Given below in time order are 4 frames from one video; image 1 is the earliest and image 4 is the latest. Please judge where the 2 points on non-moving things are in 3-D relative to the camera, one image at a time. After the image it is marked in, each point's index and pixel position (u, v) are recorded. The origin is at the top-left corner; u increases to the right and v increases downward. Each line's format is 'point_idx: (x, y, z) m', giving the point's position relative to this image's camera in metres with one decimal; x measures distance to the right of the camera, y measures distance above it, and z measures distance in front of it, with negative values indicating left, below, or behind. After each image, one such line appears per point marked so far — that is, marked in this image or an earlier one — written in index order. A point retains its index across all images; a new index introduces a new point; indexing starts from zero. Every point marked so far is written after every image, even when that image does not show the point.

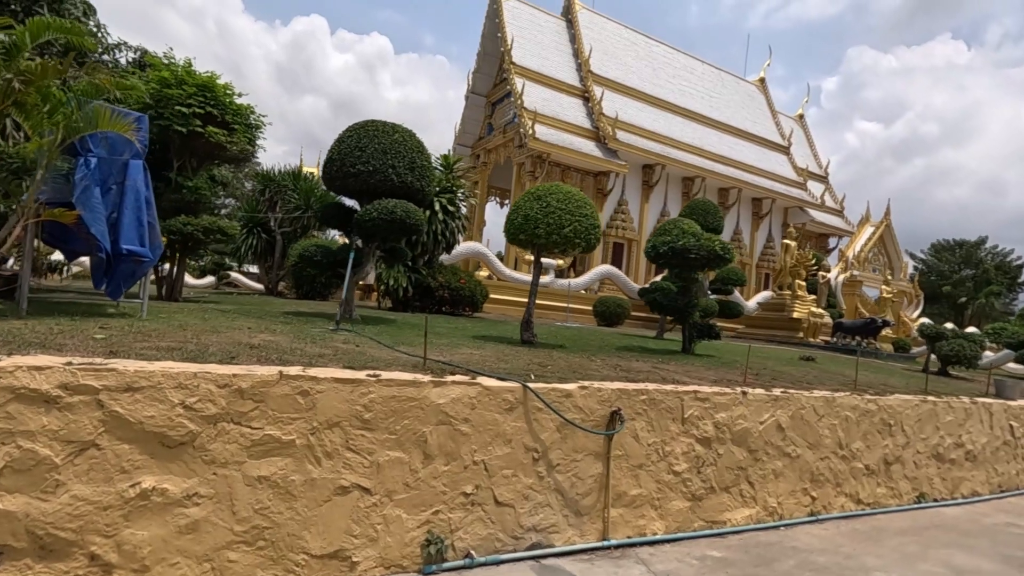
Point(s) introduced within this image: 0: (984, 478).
0: (+5.7, -2.3, +6.5) m
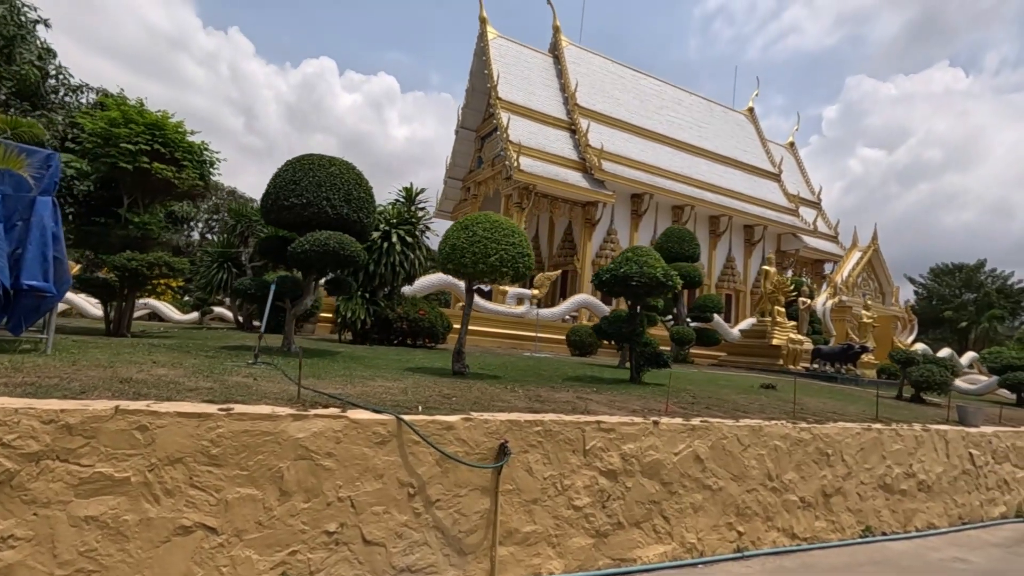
0: (+5.0, -2.6, +6.2) m
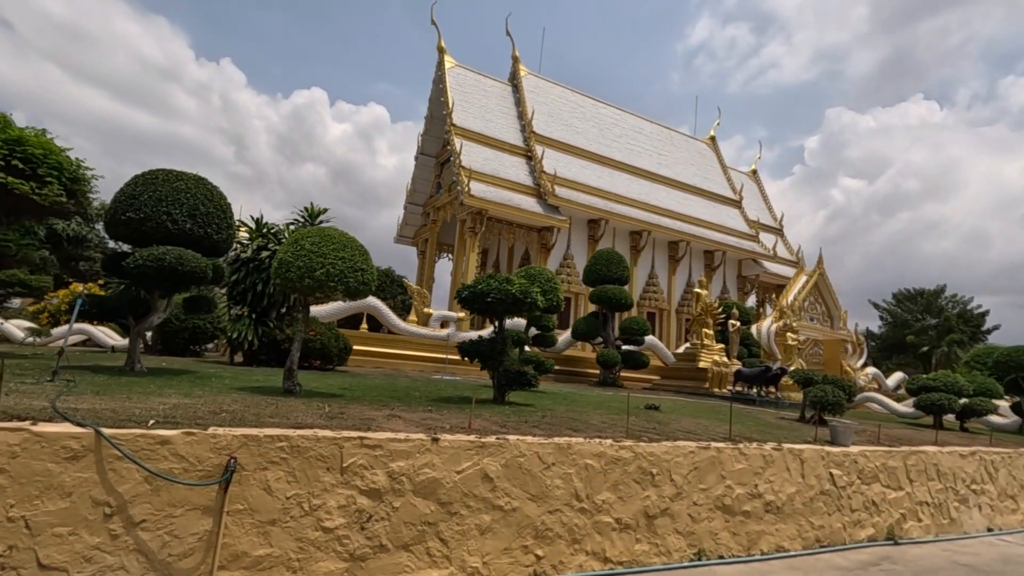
0: (+3.2, -2.7, +6.0) m
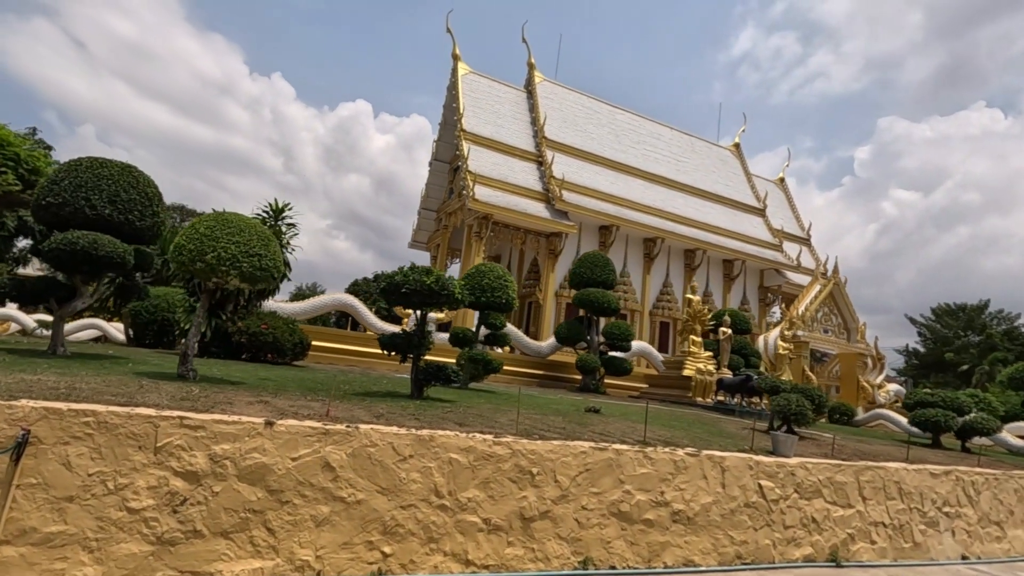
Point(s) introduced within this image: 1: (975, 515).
0: (+2.0, -2.7, +5.6) m
1: (+6.5, -3.2, +7.6) m
